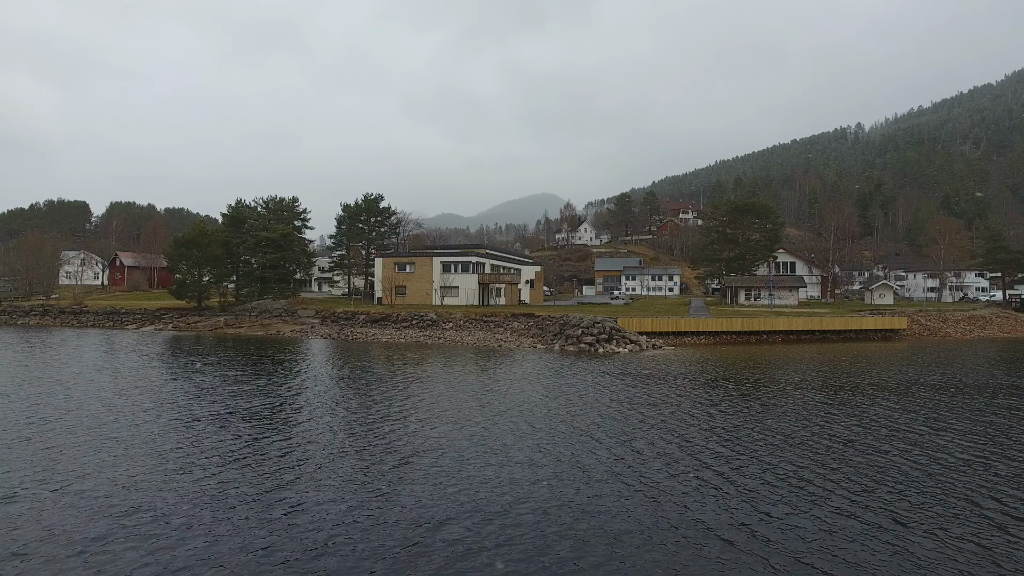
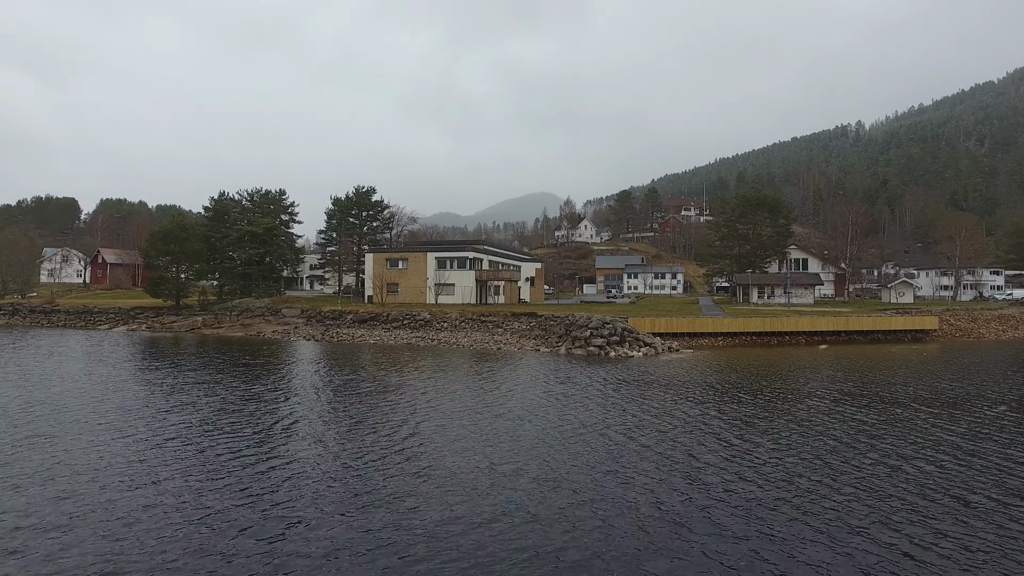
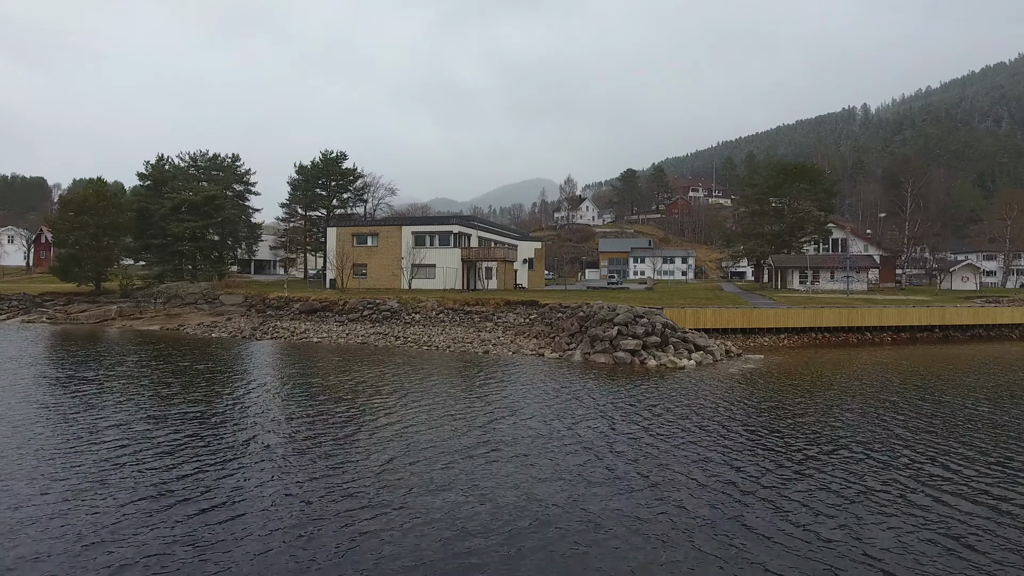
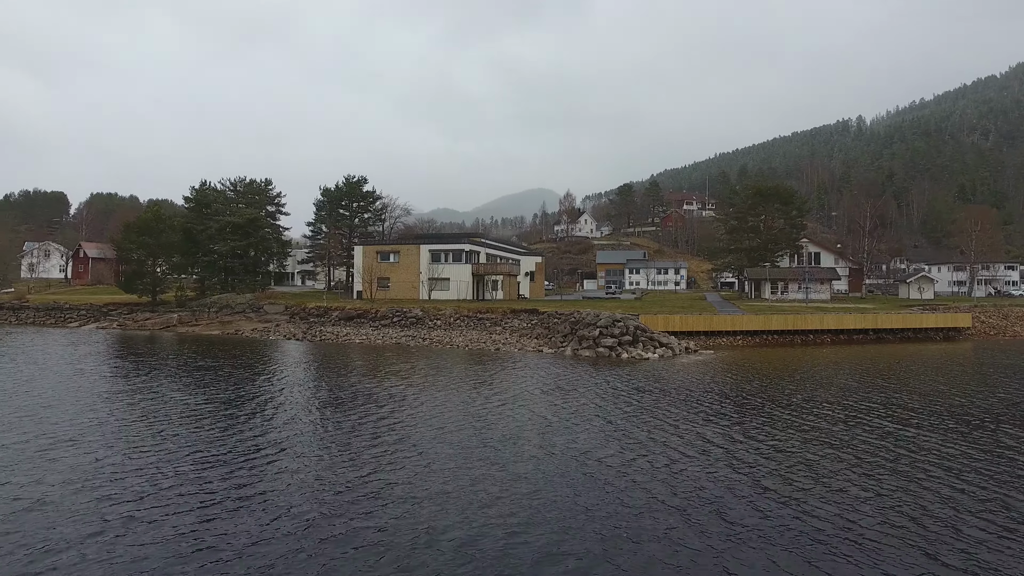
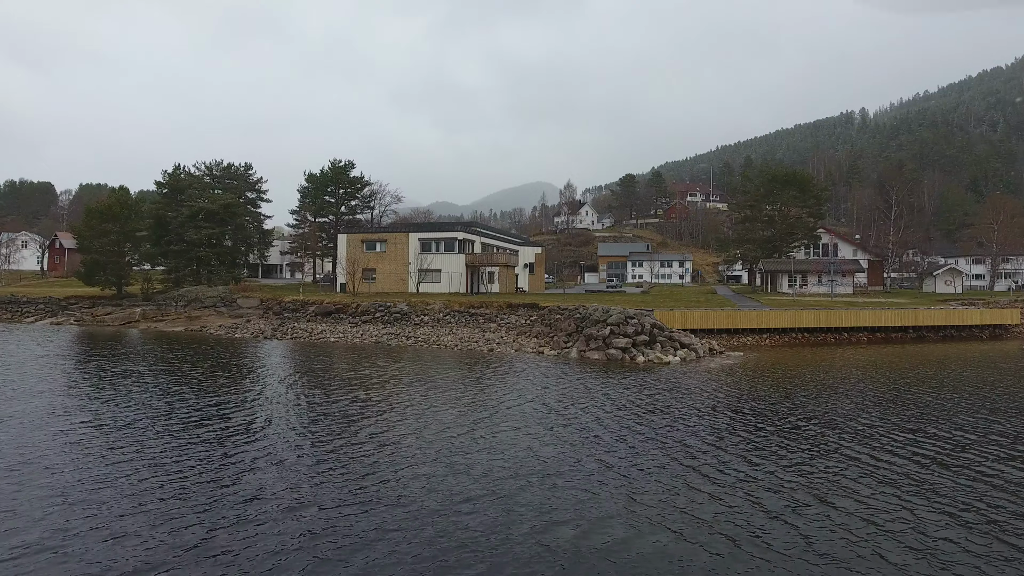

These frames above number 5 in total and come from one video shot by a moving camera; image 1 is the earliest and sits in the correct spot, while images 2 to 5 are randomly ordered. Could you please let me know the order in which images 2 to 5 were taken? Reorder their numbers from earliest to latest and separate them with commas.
2, 4, 5, 3
